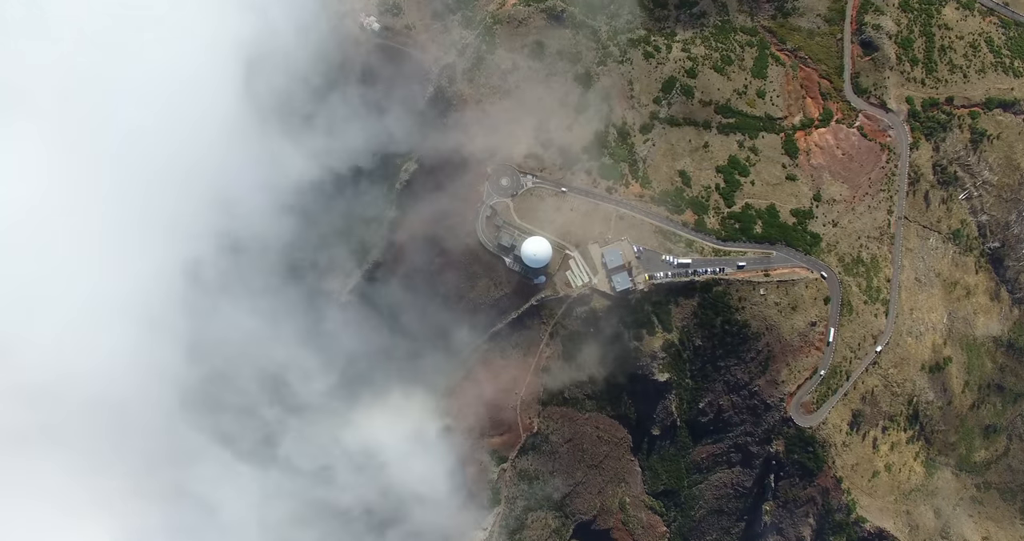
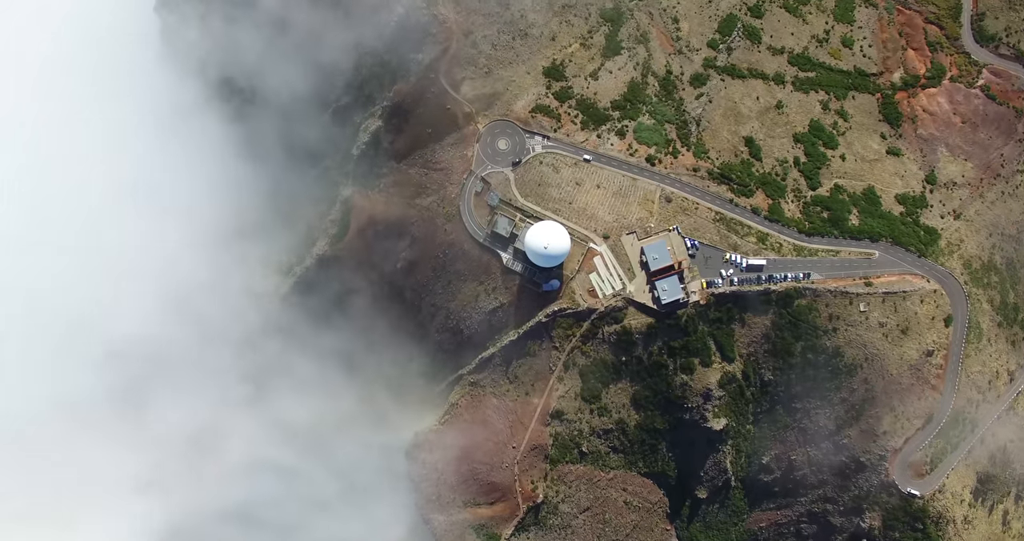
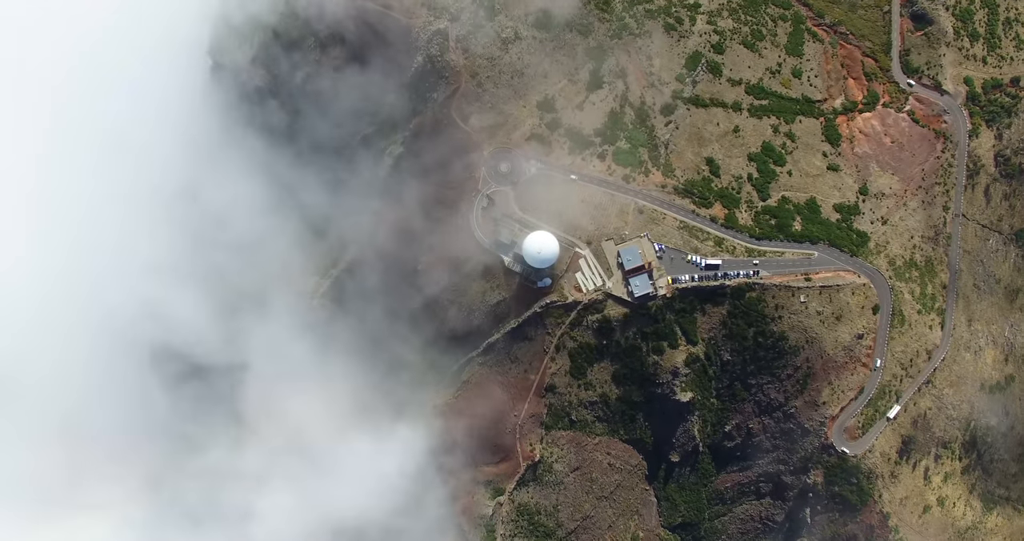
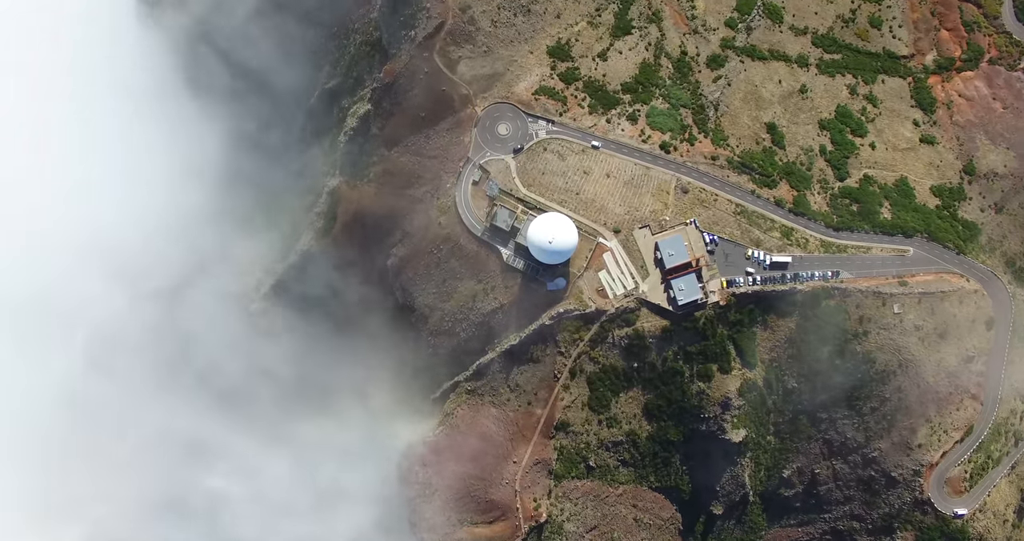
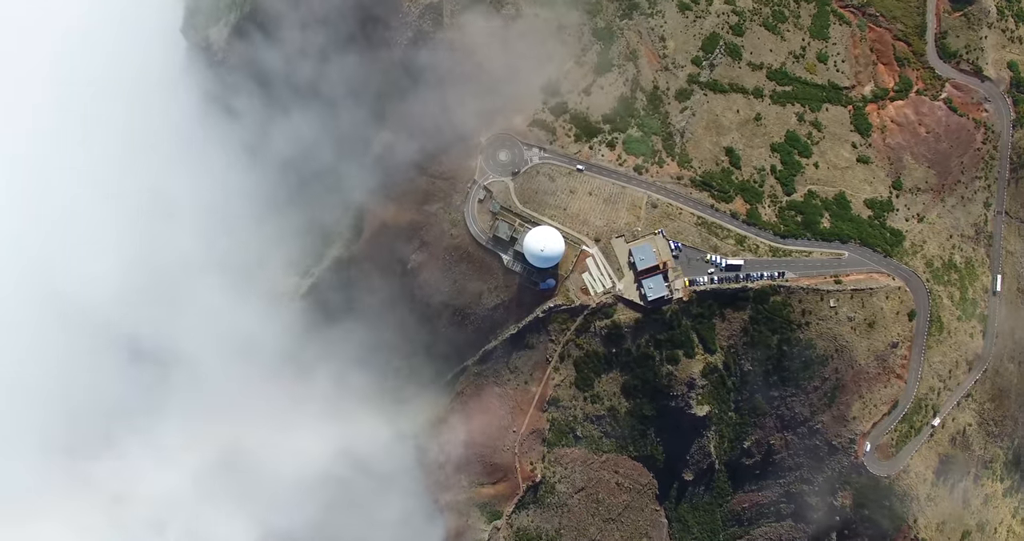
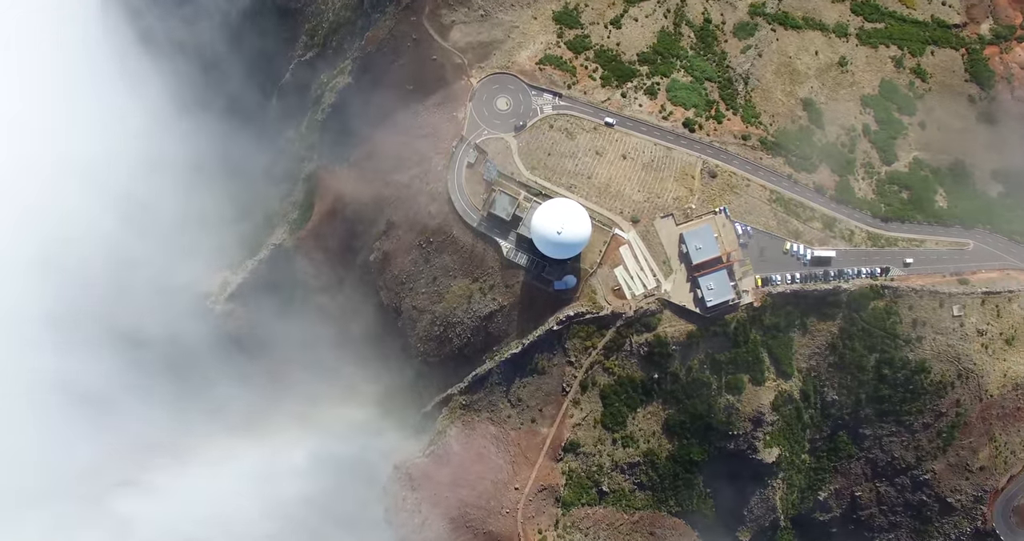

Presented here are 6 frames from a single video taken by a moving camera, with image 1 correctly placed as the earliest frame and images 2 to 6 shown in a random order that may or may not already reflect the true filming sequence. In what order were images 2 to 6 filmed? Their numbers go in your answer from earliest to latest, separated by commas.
3, 5, 2, 4, 6
